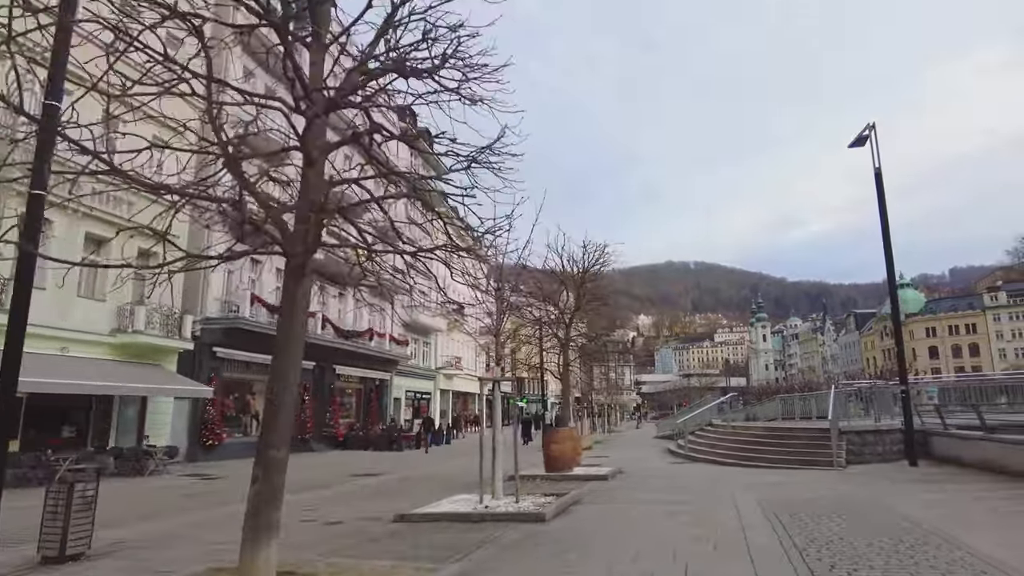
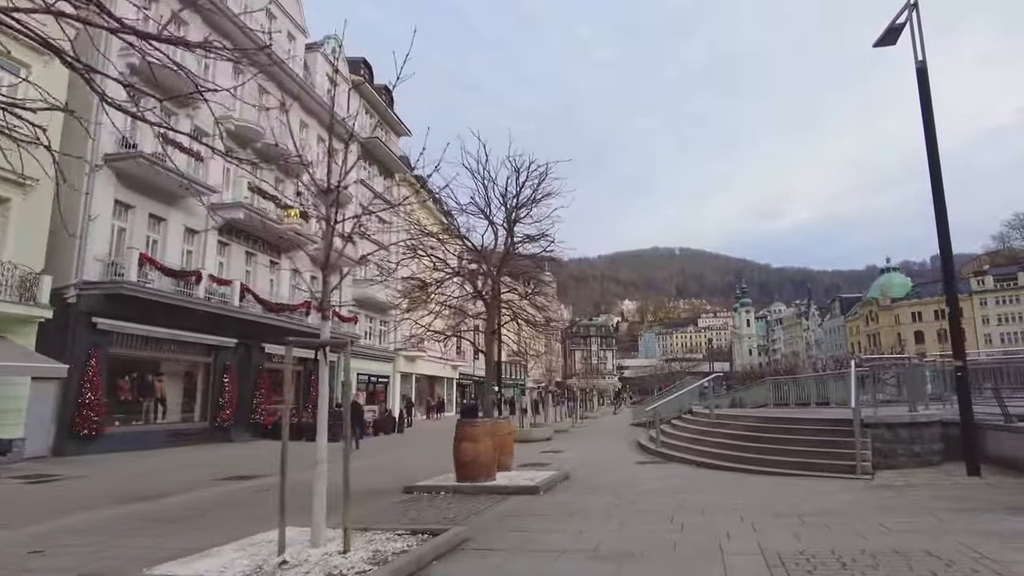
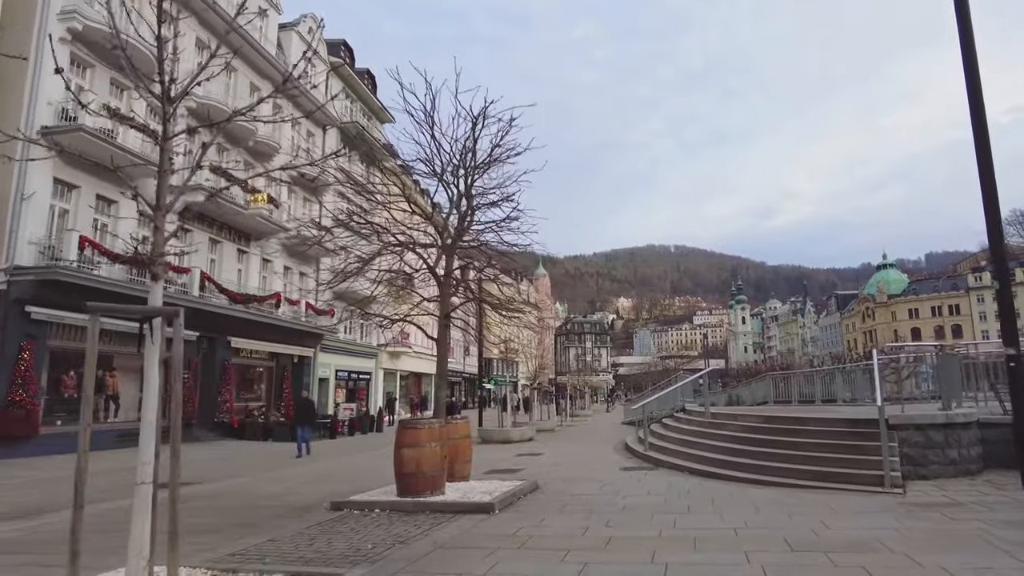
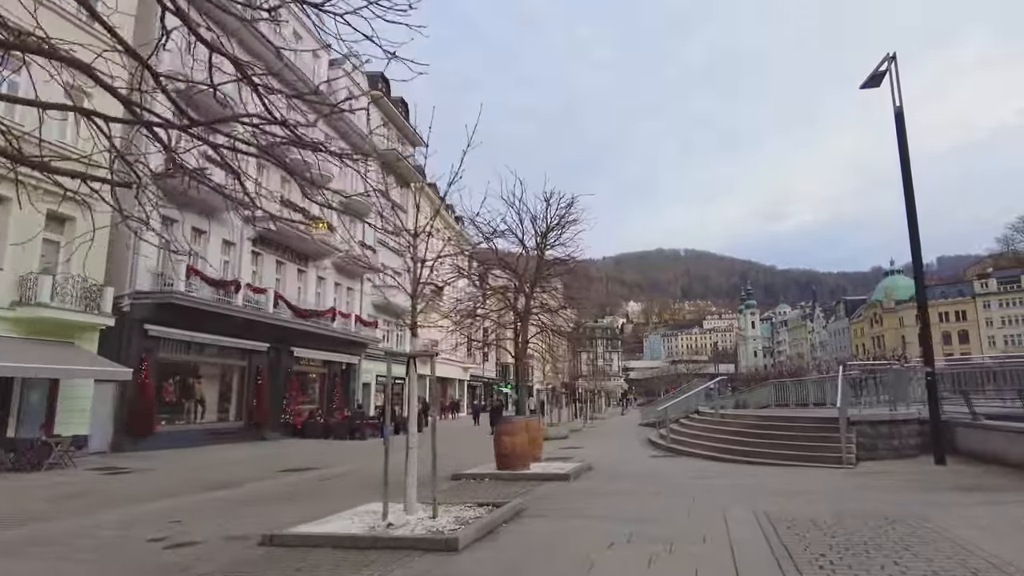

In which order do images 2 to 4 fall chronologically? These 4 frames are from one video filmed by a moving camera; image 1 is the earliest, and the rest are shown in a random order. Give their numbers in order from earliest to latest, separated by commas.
4, 2, 3
